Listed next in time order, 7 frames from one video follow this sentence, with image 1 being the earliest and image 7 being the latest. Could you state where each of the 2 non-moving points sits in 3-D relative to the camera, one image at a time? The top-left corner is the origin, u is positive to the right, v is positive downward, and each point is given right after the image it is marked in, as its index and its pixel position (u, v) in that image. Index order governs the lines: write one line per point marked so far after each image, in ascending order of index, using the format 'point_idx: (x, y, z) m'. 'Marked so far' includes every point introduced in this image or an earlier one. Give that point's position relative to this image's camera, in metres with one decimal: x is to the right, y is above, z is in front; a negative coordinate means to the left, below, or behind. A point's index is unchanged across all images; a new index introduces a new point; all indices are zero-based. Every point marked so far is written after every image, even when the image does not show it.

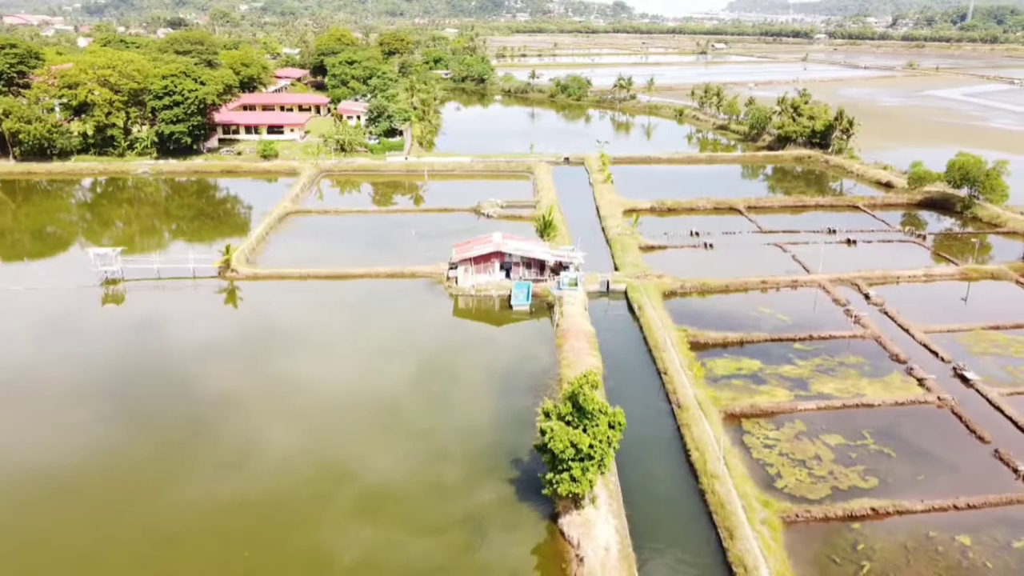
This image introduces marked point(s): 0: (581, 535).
0: (+1.0, -3.5, +11.5) m
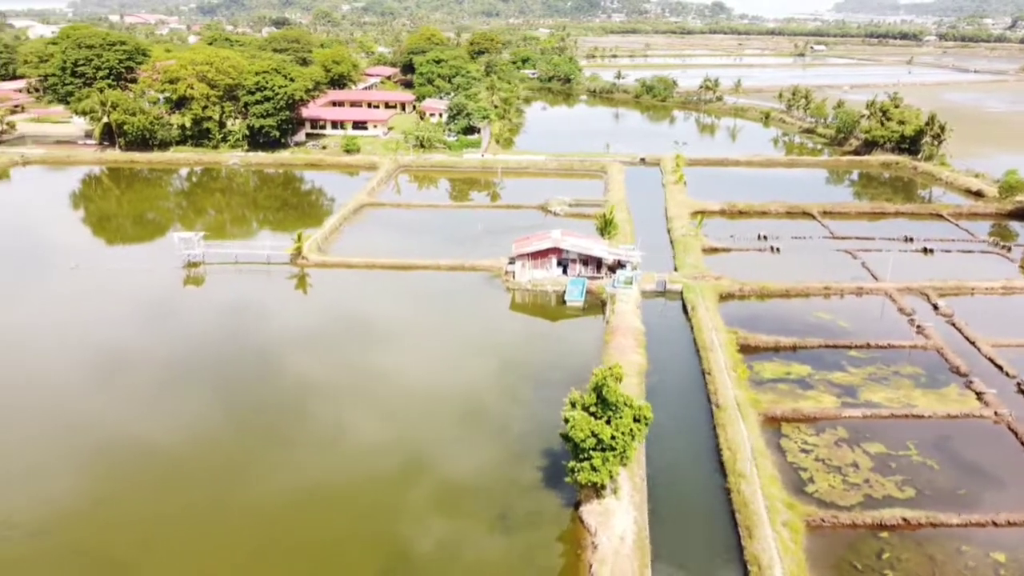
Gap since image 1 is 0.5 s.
0: (+1.2, -3.4, +11.8) m
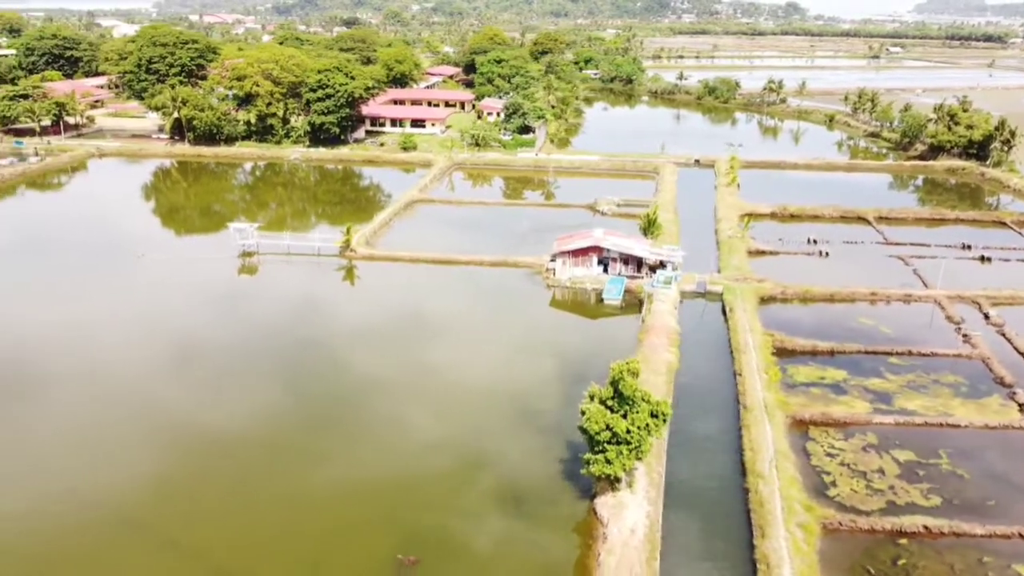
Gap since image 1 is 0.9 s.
0: (+1.4, -3.3, +11.9) m
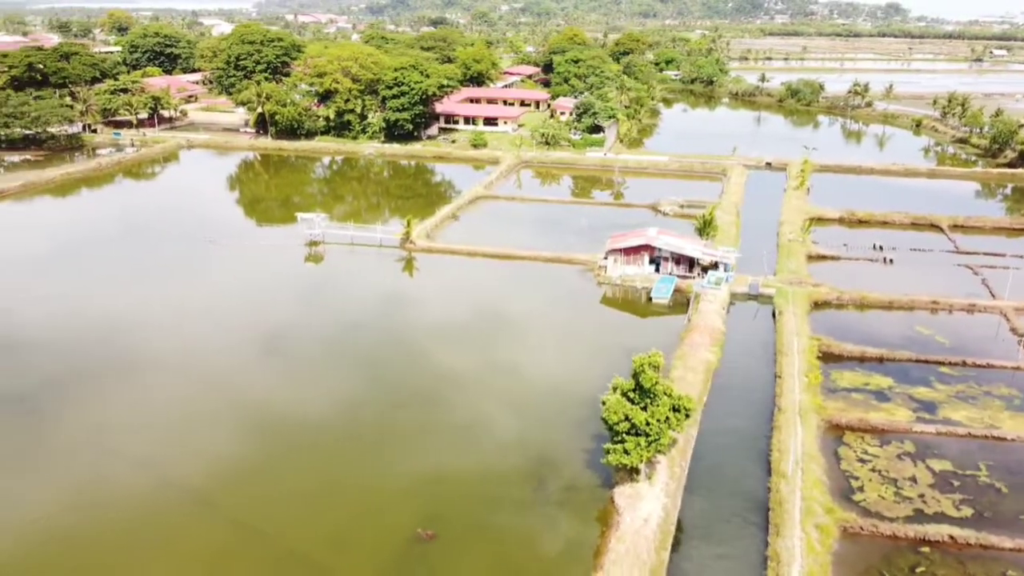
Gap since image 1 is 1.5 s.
0: (+1.7, -3.2, +12.1) m
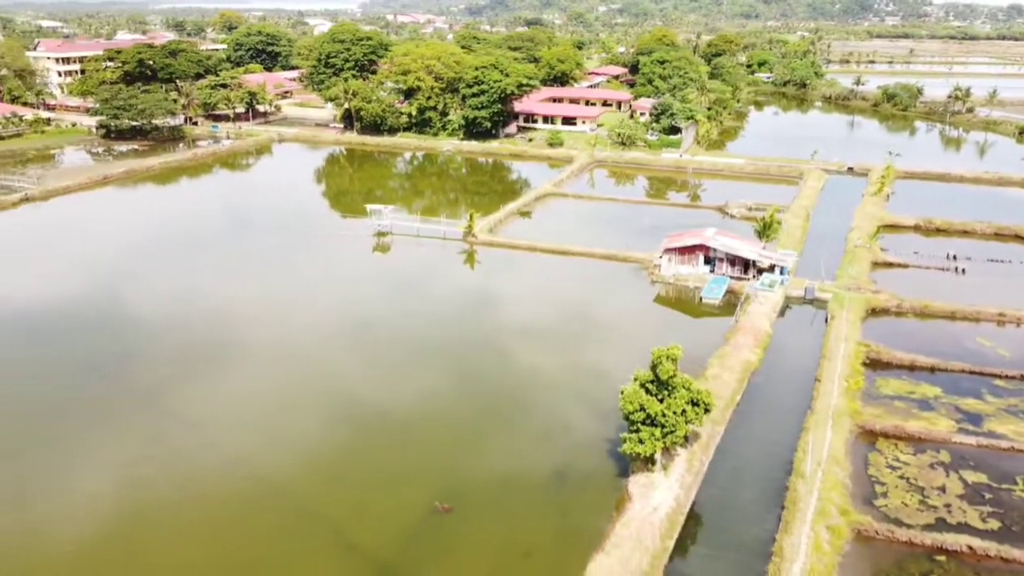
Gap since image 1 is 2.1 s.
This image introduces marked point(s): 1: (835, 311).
0: (+1.9, -3.1, +12.4) m
1: (+7.9, -0.5, +19.8) m
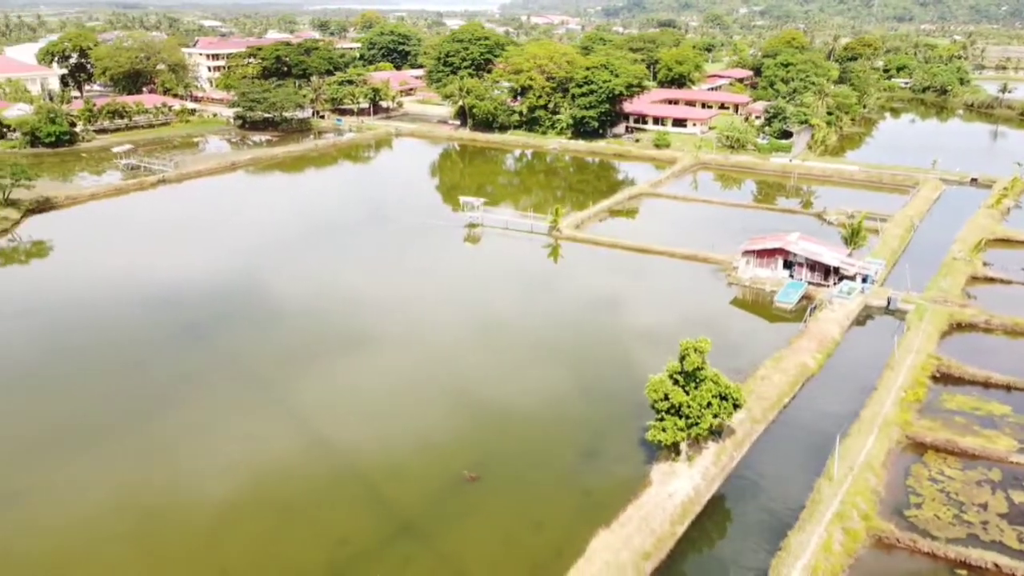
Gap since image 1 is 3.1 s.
0: (+2.3, -3.0, +12.7) m
1: (+9.5, -0.8, +19.1) m
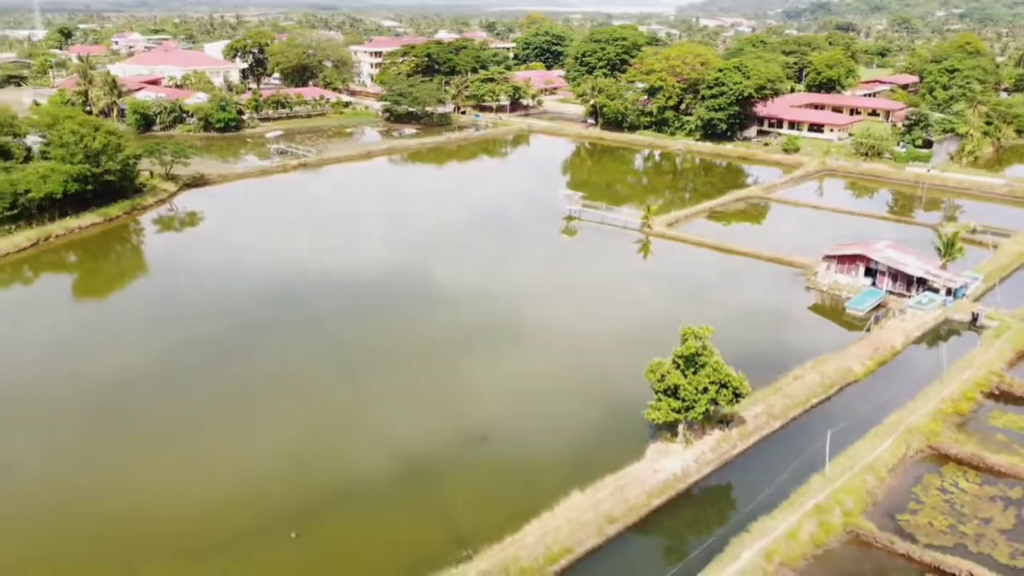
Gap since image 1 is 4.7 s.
0: (+2.3, -2.8, +13.3) m
1: (+10.7, -1.1, +18.1) m
